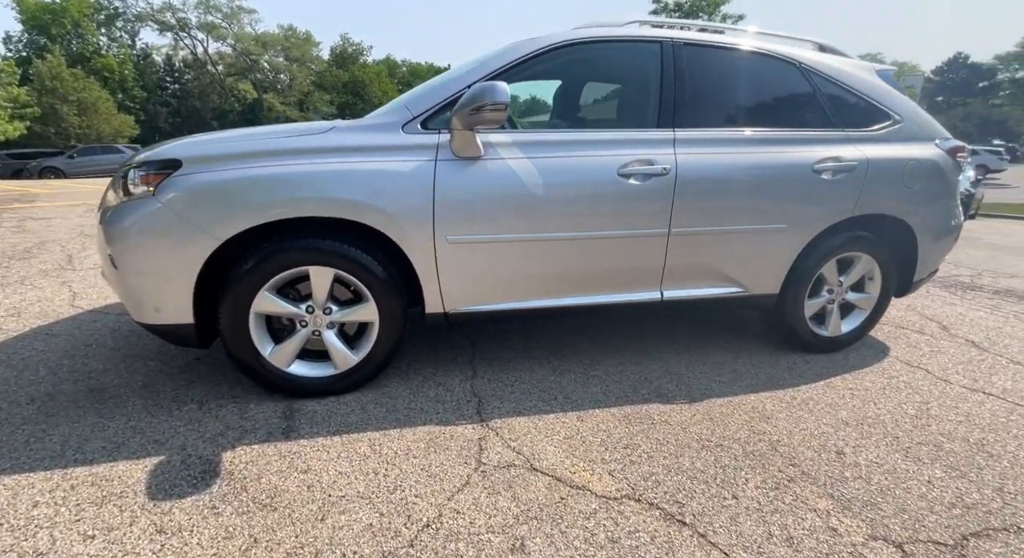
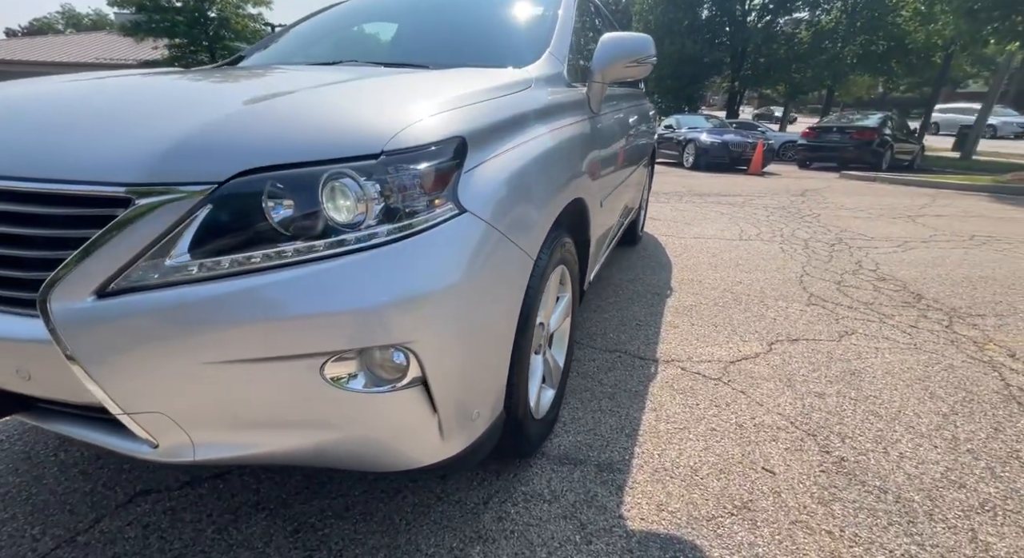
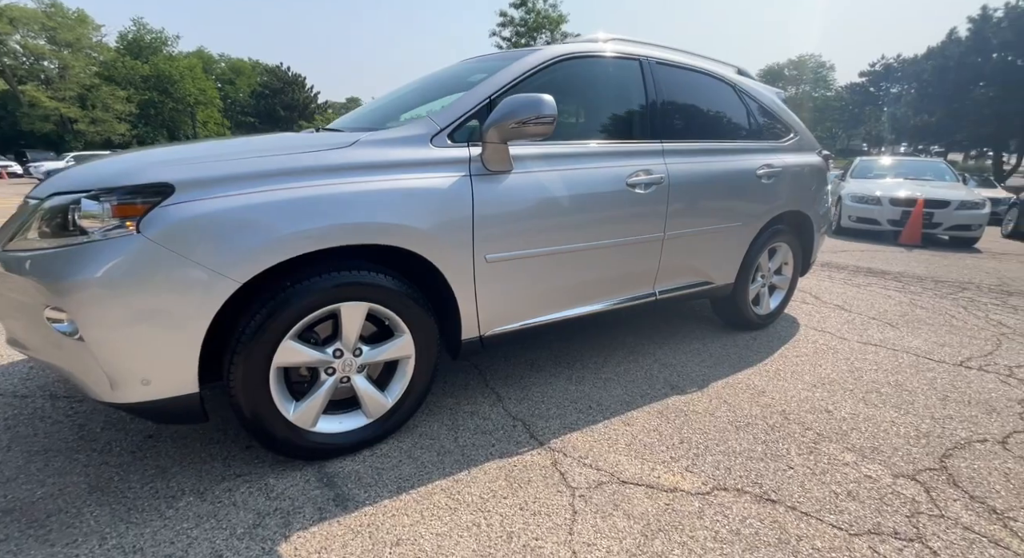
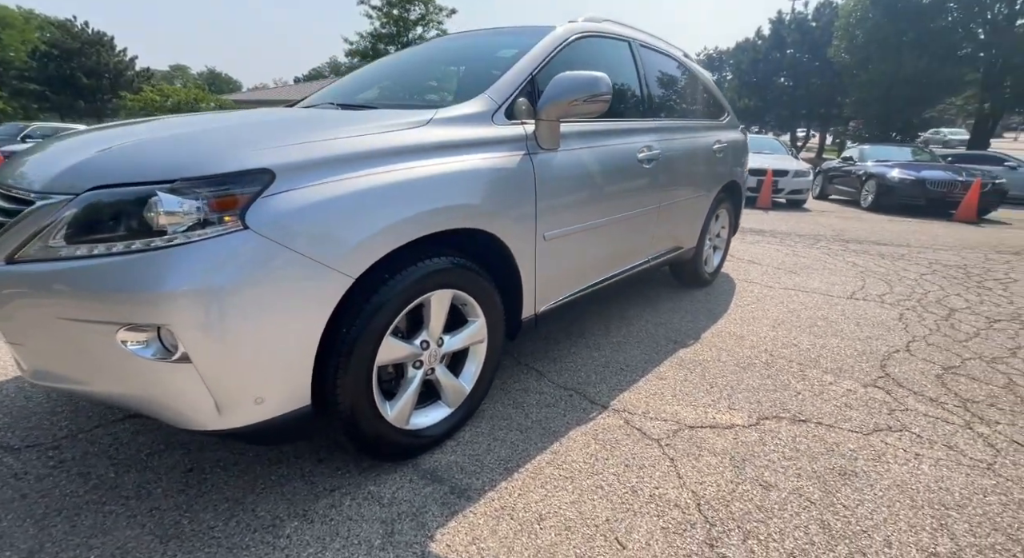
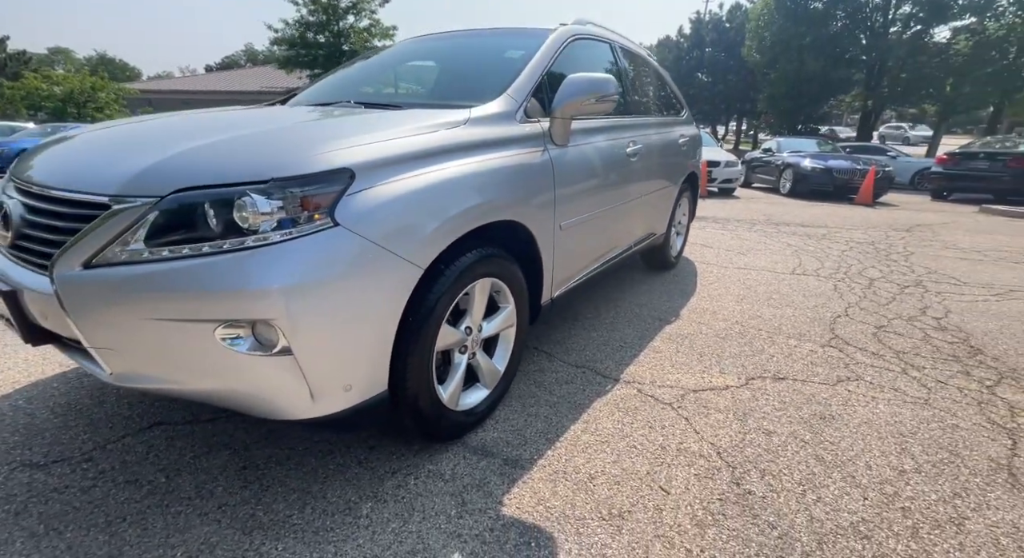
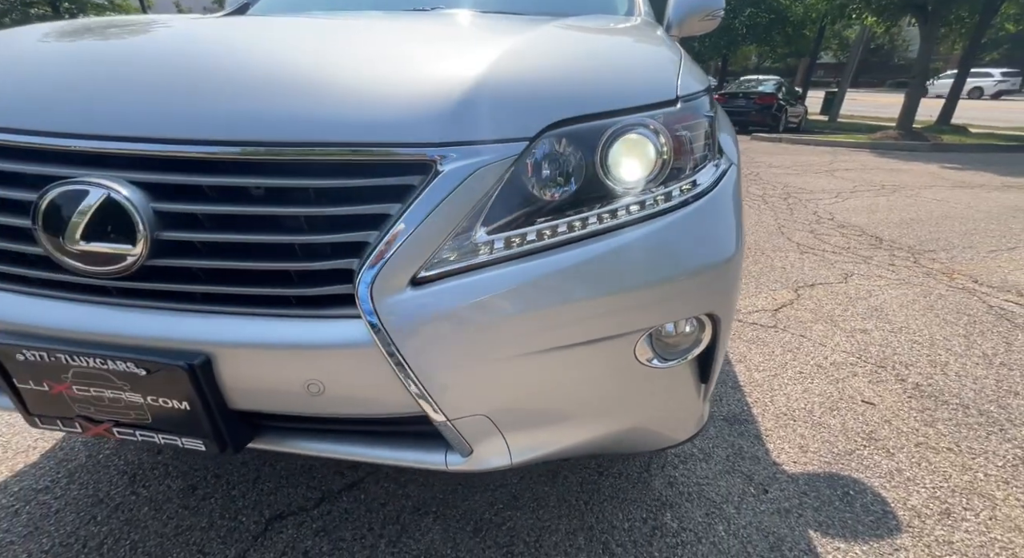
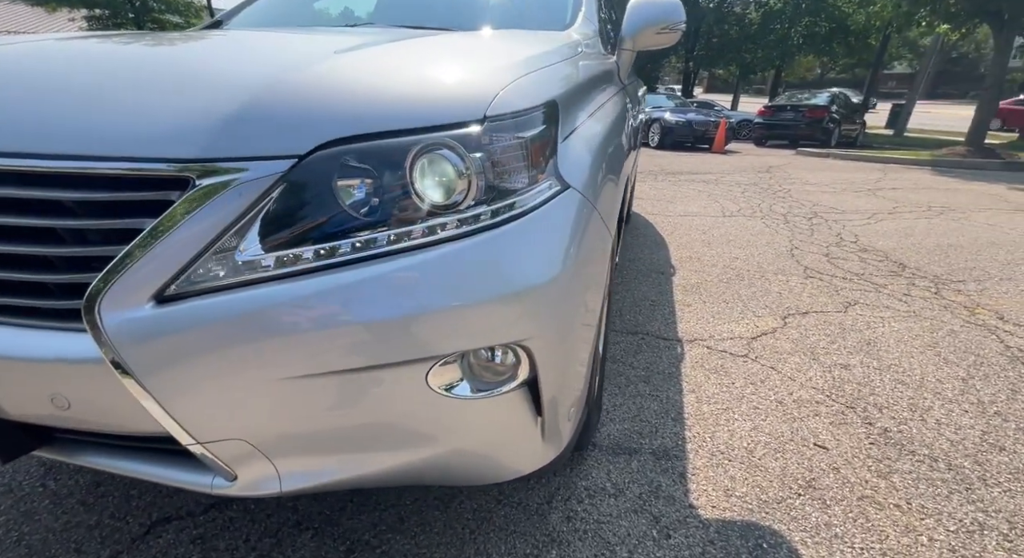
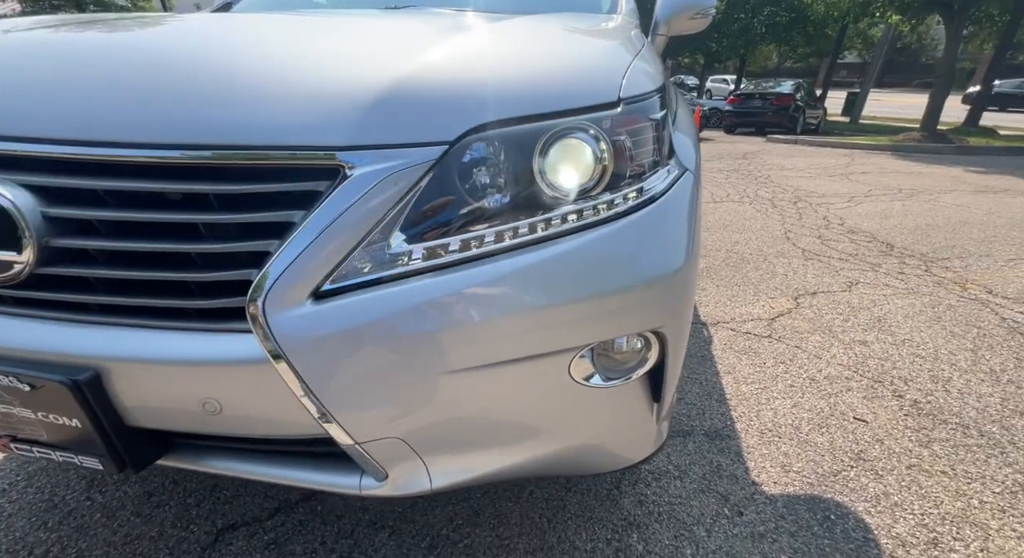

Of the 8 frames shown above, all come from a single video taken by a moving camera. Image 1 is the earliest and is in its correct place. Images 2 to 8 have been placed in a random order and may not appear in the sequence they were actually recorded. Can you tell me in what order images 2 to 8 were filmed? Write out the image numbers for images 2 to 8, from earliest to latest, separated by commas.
3, 4, 5, 2, 7, 8, 6
